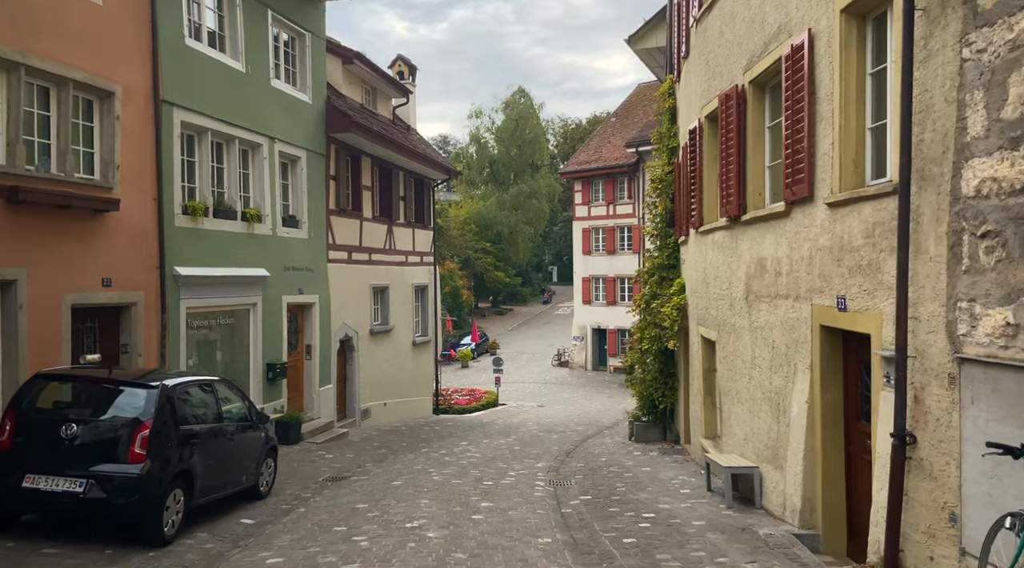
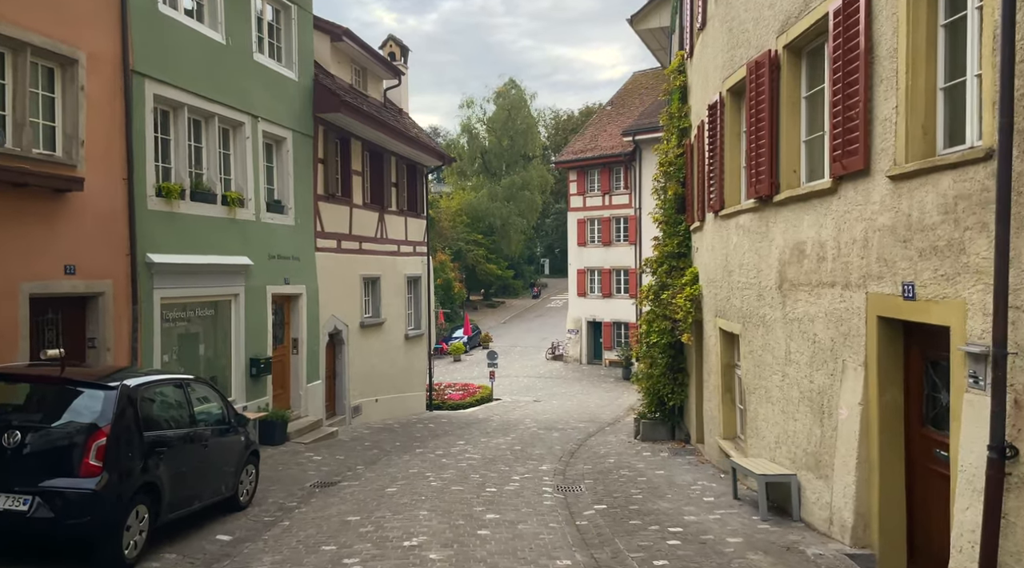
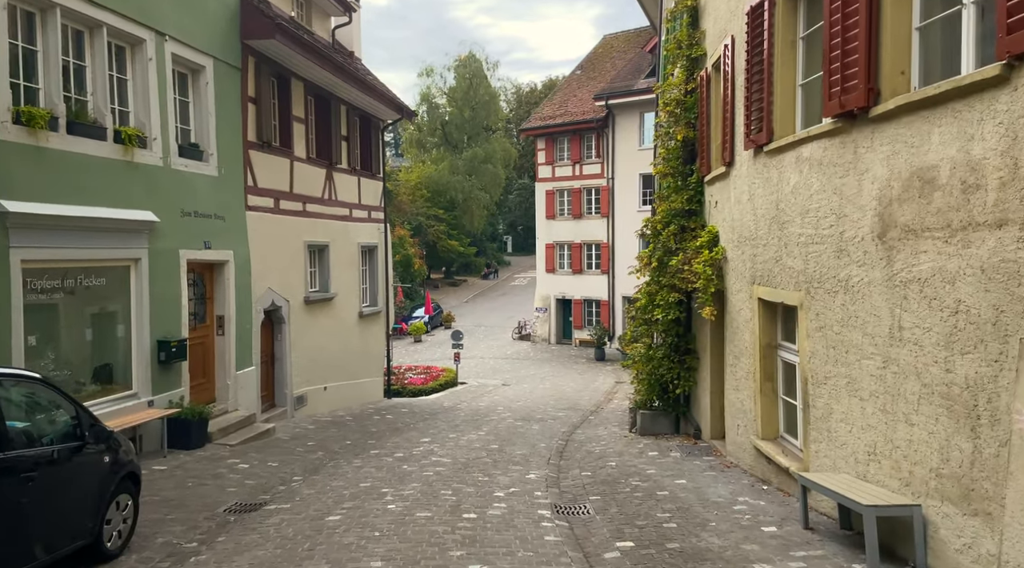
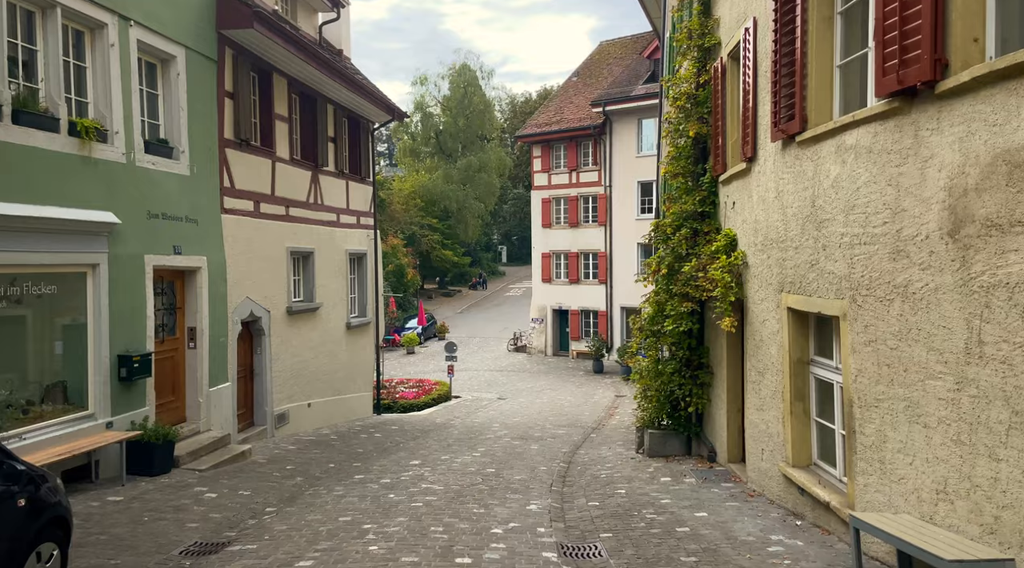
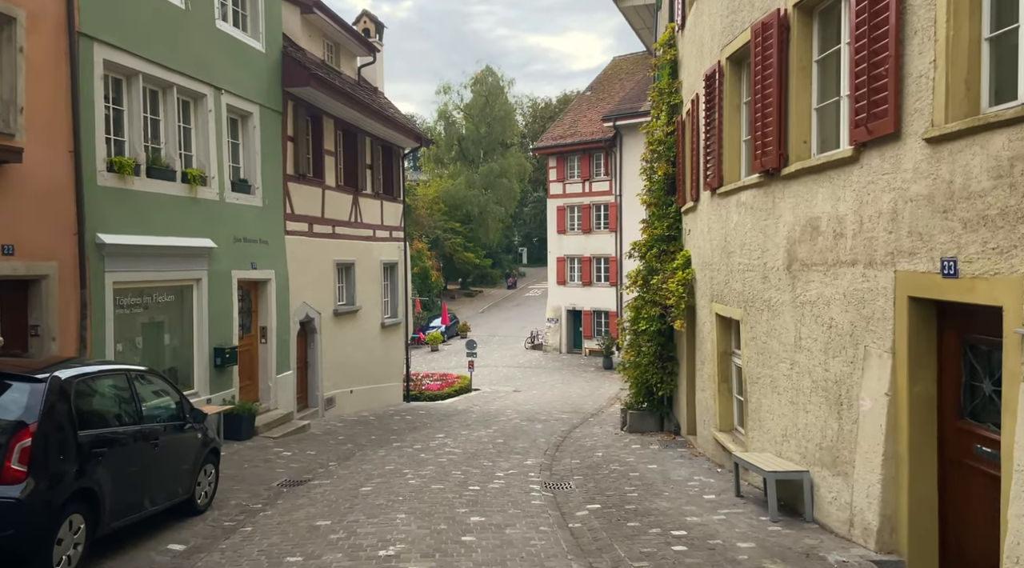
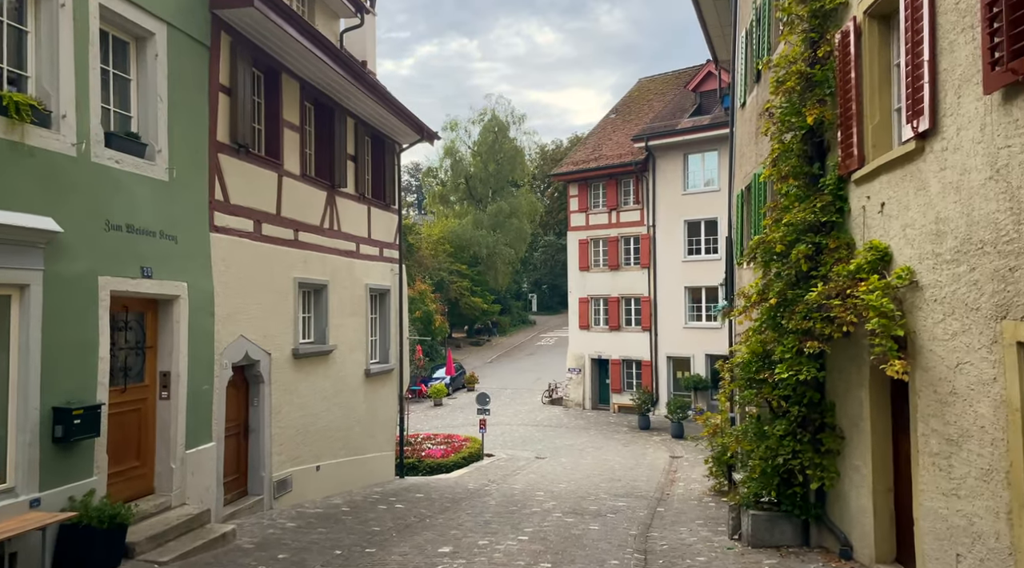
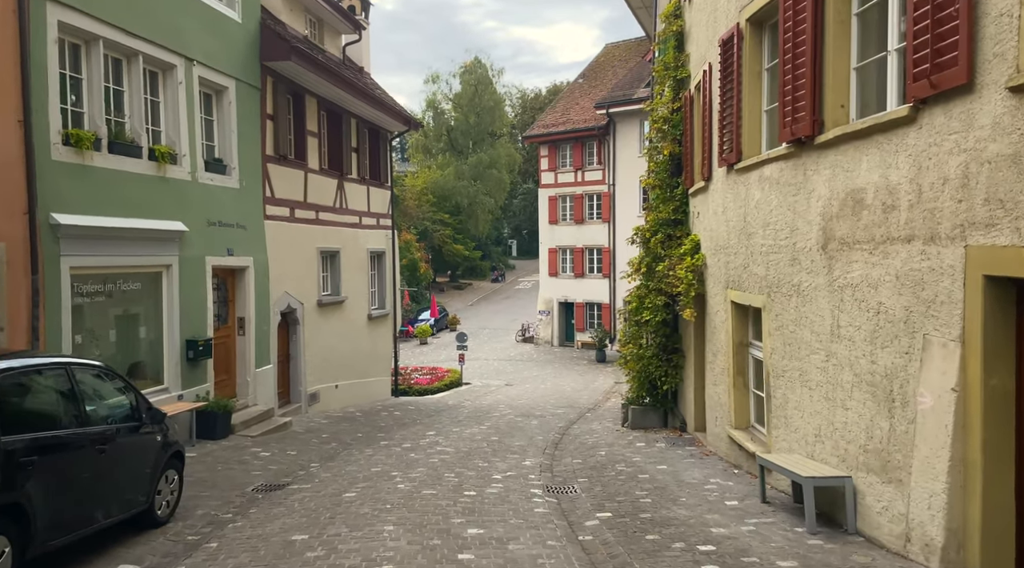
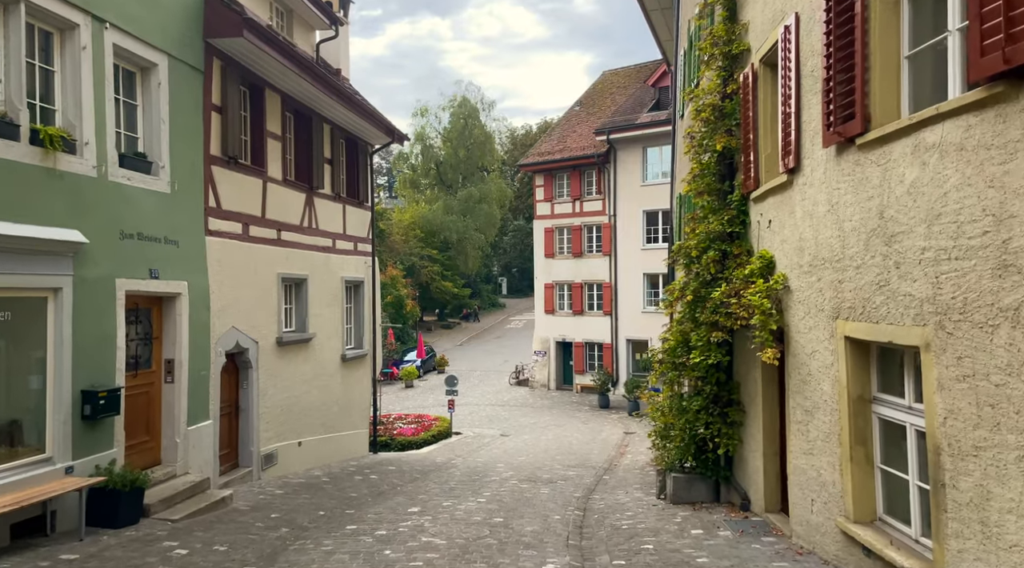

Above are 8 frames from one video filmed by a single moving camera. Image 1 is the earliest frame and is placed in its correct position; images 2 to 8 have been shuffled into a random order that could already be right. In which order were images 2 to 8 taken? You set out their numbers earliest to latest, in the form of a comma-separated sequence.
2, 5, 7, 3, 4, 8, 6
